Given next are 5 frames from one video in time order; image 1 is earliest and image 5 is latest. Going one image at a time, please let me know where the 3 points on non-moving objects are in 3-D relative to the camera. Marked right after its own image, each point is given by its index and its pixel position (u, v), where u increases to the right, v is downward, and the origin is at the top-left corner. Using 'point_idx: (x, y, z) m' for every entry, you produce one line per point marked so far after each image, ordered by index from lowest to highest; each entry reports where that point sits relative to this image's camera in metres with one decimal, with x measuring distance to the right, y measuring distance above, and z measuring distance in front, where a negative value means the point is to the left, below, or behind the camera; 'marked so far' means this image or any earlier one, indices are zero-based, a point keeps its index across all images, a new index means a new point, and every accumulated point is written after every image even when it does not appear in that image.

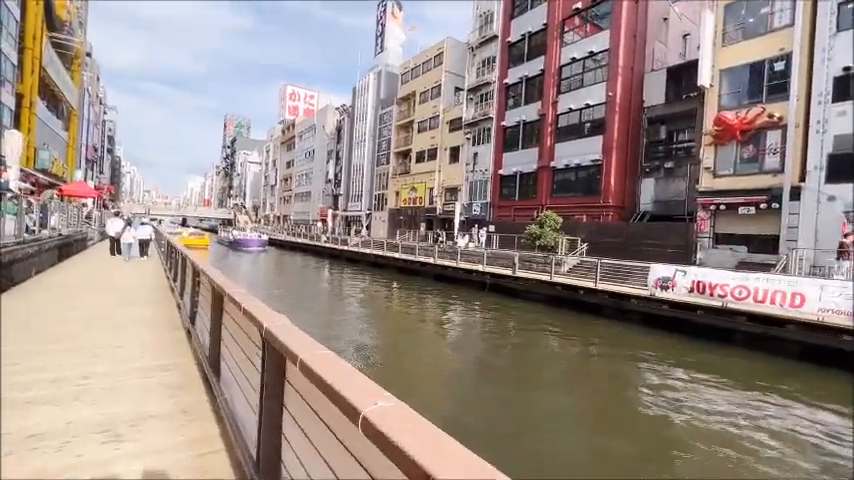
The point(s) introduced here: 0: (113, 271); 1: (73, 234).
0: (-10.5, -1.0, +13.3) m
1: (-16.4, +0.3, +18.3) m
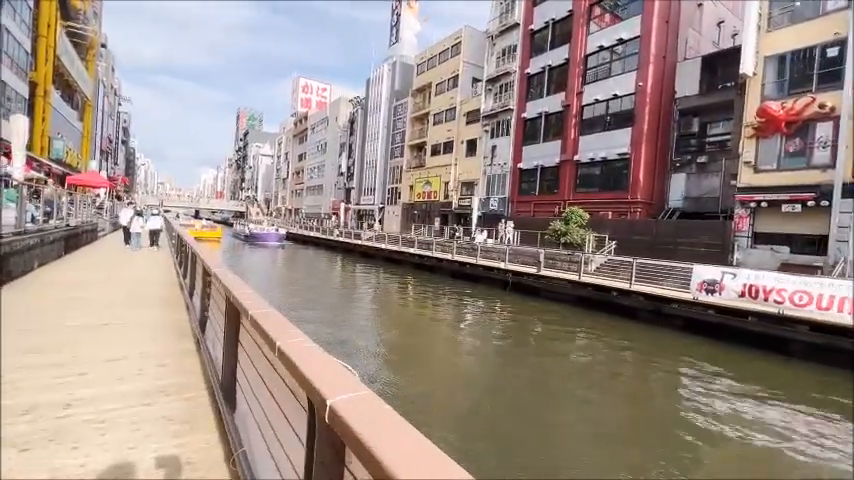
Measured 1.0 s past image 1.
0: (-9.6, -0.8, +12.6) m
1: (-15.4, +0.7, +17.7) m
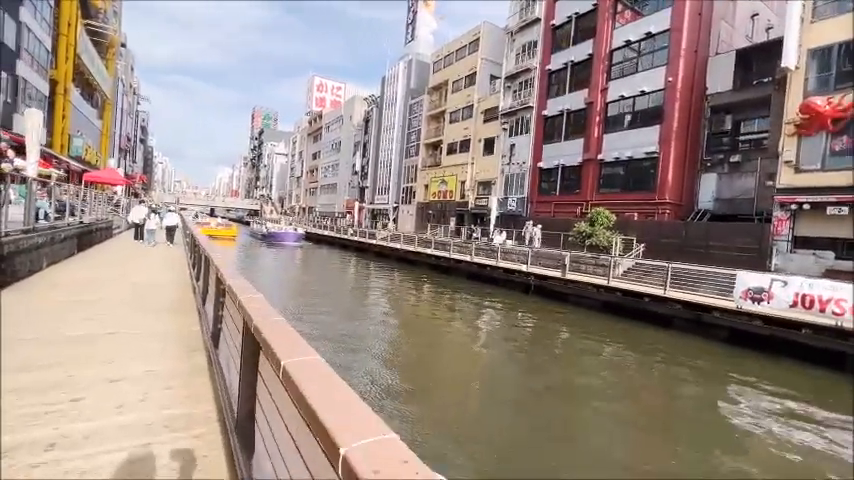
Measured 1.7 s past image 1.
0: (-8.9, -0.7, +12.1) m
1: (-14.5, +0.8, +17.4) m
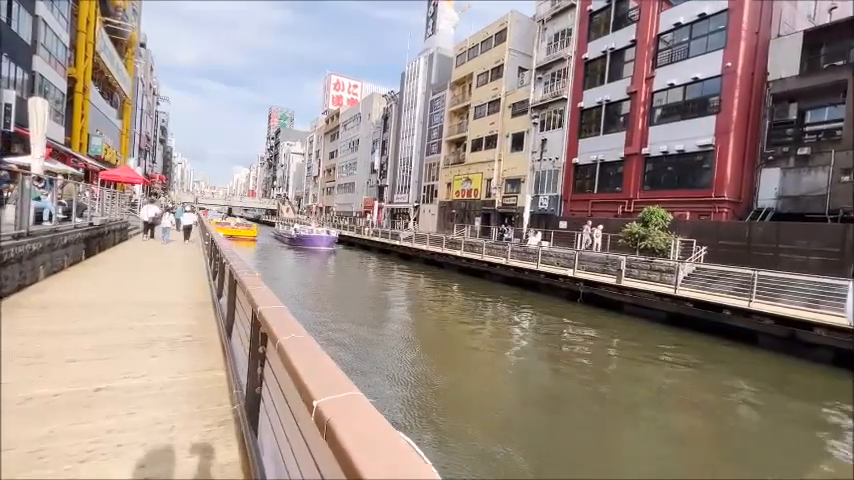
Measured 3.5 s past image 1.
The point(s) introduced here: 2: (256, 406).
0: (-7.5, -0.9, +10.7) m
1: (-12.9, +0.7, +16.2) m
2: (-1.4, -1.3, +3.2) m
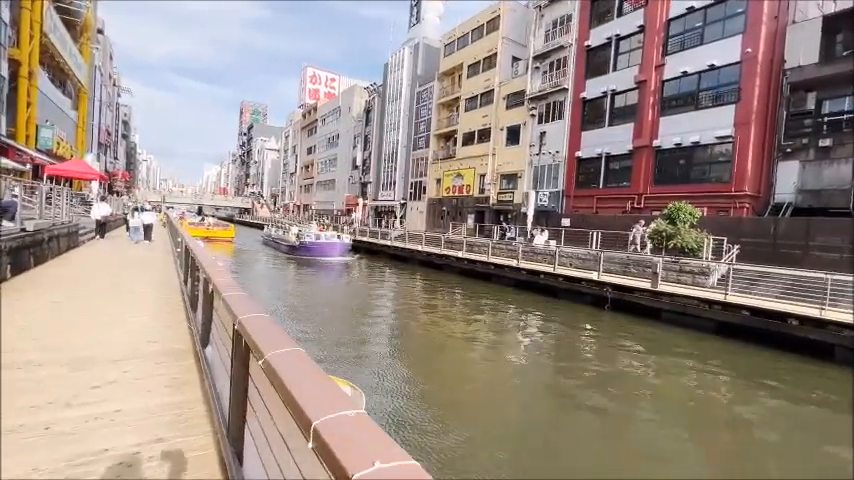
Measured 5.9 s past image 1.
0: (-6.6, -1.1, +8.0) m
1: (-12.3, +0.4, +13.2) m
2: (-0.1, -1.5, +1.0) m
